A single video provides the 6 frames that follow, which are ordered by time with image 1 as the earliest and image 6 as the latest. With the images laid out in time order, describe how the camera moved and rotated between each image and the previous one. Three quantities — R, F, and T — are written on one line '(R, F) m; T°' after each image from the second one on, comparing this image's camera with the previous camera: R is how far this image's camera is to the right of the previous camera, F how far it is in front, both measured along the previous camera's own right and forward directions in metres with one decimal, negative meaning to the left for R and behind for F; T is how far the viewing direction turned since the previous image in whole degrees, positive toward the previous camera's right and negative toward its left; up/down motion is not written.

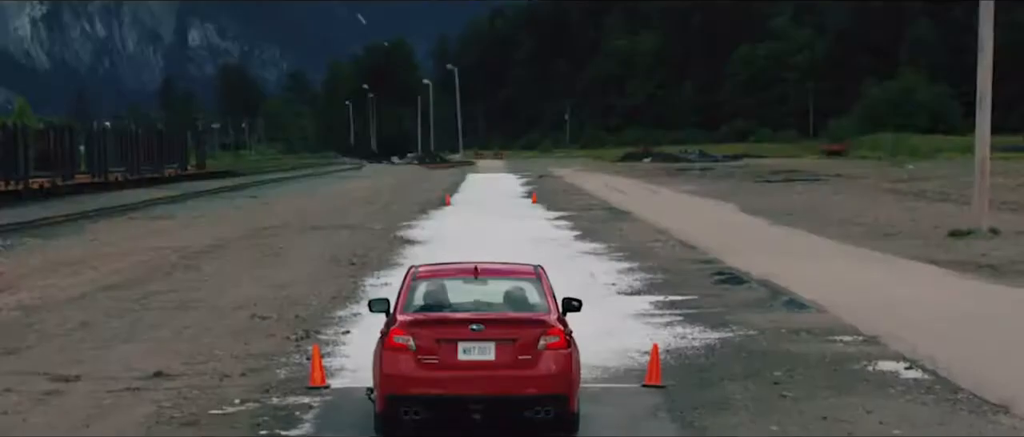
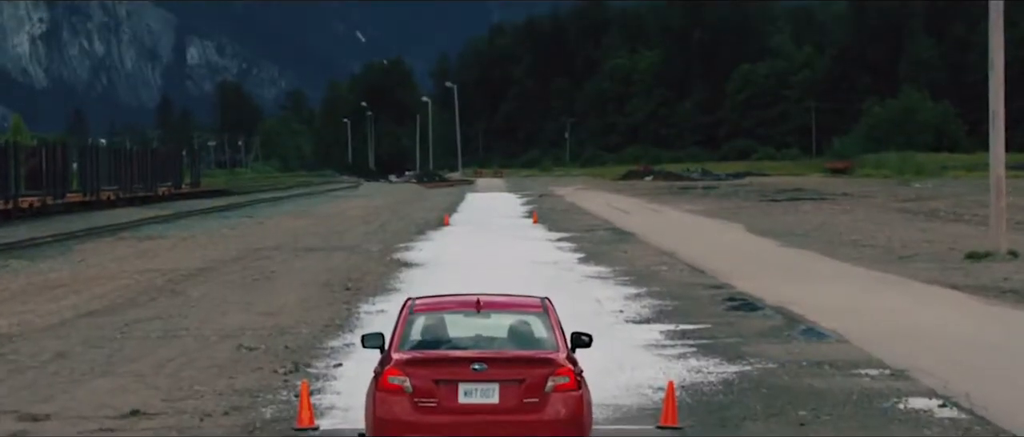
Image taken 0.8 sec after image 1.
(0.0, +0.7) m; 0°
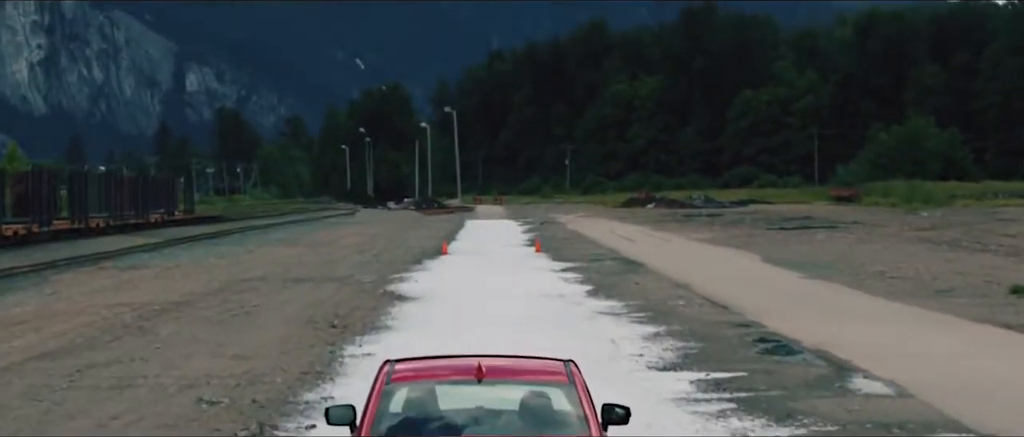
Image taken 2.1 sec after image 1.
(-0.1, +1.7) m; 0°
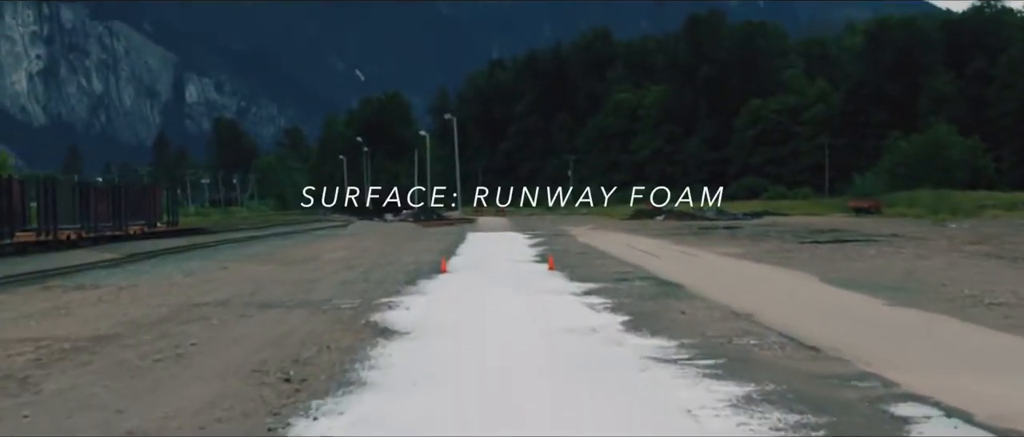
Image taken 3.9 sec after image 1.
(-0.2, +4.5) m; 0°
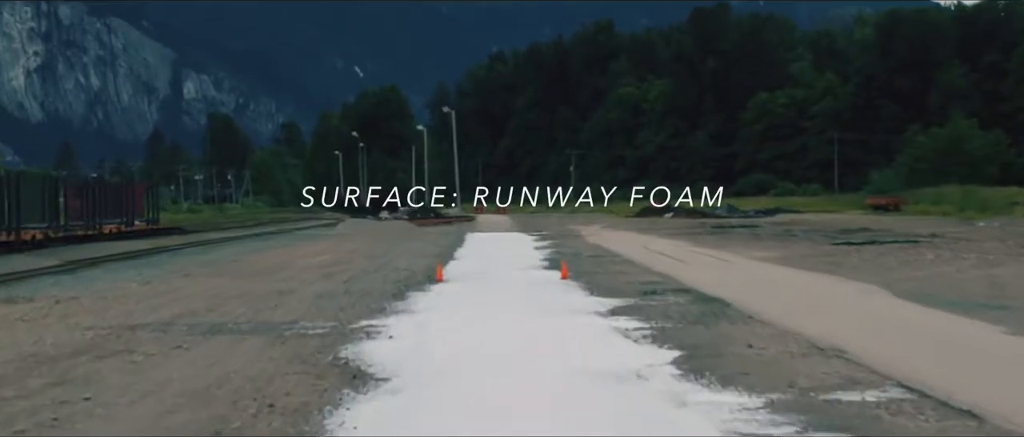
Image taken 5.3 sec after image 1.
(-0.2, +4.2) m; 0°
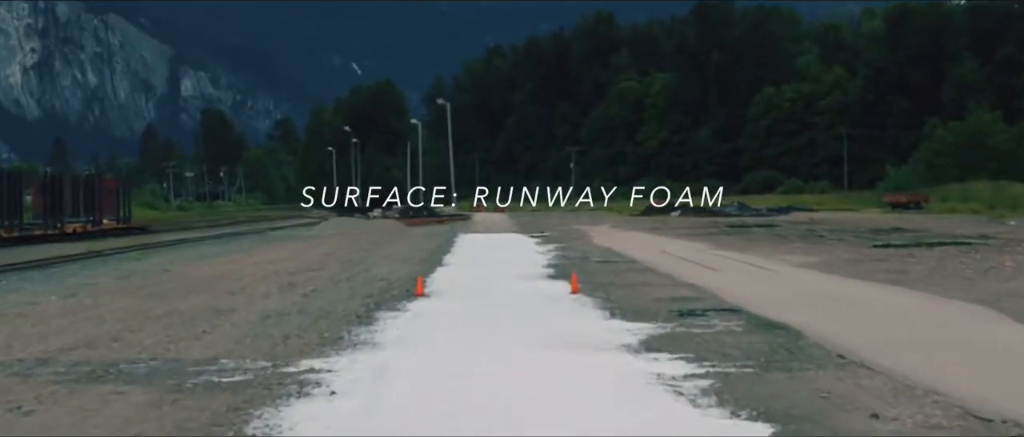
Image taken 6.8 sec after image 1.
(0.0, +4.7) m; 0°
